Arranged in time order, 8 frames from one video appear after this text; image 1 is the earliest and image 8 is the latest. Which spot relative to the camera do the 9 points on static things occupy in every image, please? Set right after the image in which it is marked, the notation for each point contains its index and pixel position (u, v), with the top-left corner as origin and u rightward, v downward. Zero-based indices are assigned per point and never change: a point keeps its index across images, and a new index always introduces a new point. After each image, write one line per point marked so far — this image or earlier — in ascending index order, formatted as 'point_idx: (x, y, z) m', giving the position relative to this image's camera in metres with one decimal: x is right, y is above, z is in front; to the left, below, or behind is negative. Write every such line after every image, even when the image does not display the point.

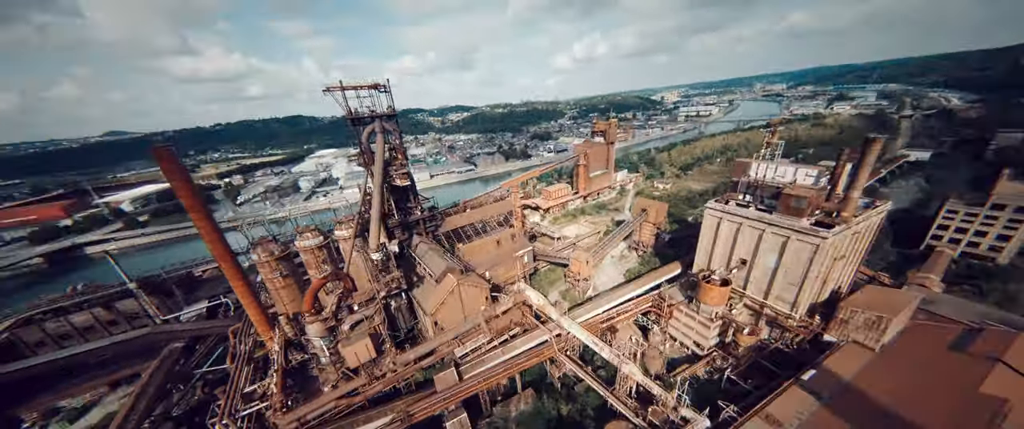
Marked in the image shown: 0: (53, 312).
0: (-29.5, -6.1, +19.3) m
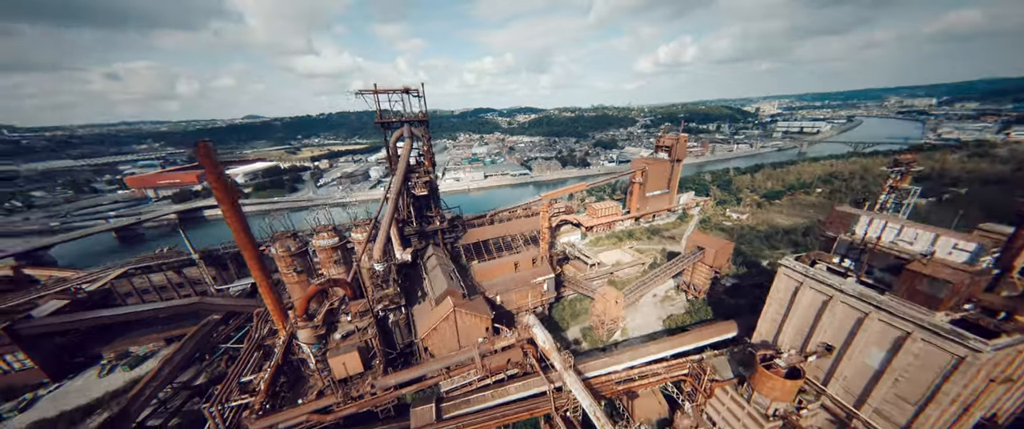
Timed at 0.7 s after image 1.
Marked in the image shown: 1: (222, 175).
0: (-28.5, -4.1, +22.9) m
1: (-15.8, +2.1, +15.9) m
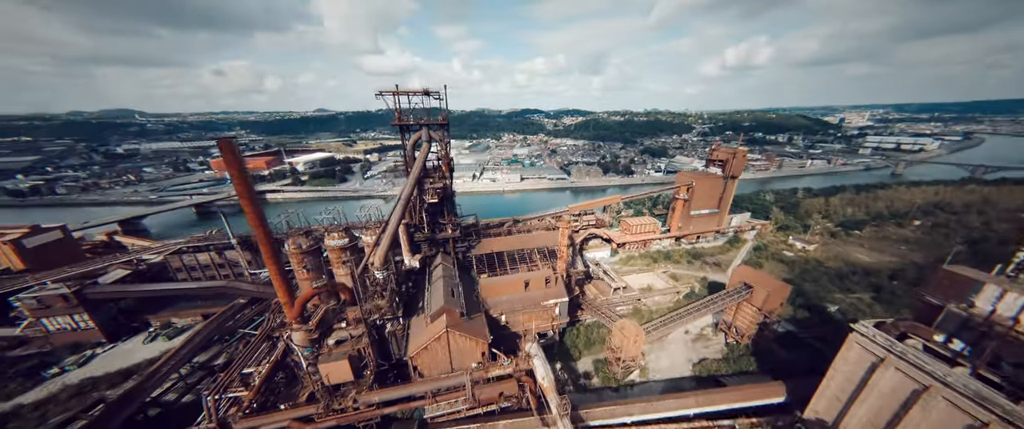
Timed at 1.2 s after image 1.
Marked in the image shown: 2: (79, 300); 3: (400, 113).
0: (-27.2, -2.8, +25.2) m
1: (-15.1, +2.5, +16.5) m
2: (-28.0, -5.5, +19.3) m
3: (-8.1, +6.7, +19.8) m
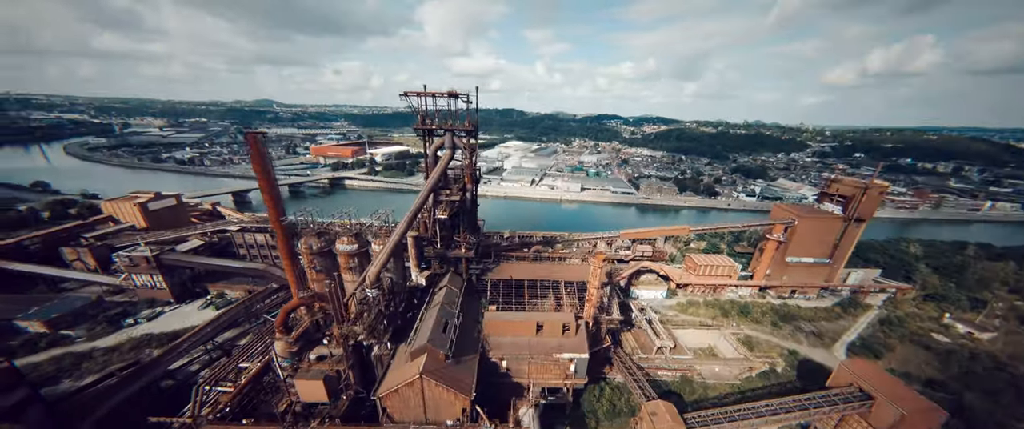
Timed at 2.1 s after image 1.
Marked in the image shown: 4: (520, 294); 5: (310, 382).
0: (-24.3, -1.1, +28.0) m
1: (-13.8, +2.8, +16.8) m
2: (-26.6, -3.7, +22.4) m
3: (-5.8, +6.1, +18.5) m
4: (+0.4, -4.9, +18.5) m
5: (-8.9, -7.3, +13.0) m
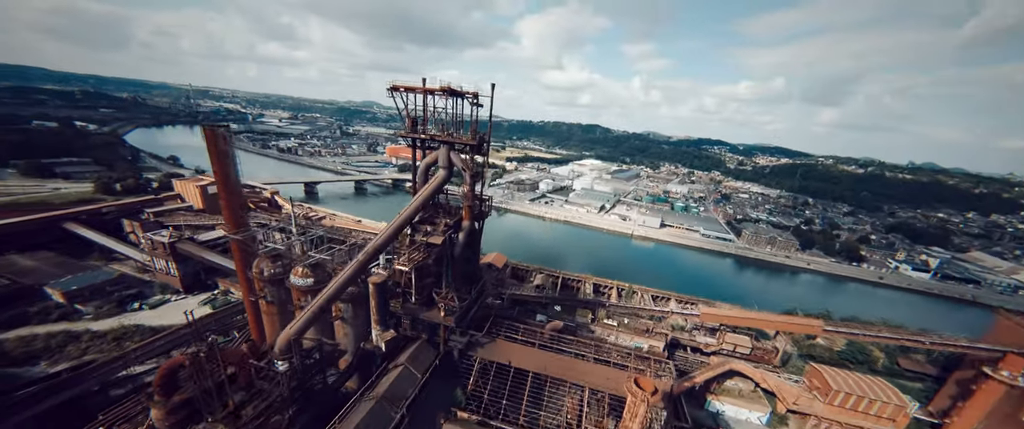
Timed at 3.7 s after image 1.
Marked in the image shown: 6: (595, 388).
0: (-21.0, -0.8, +27.0) m
1: (-13.1, +2.3, +13.7) m
2: (-25.0, -2.6, +22.1) m
3: (-4.5, +4.2, +13.5) m
4: (-0.2, -7.6, +11.7) m
5: (-10.8, -8.2, +8.6) m
6: (+3.8, -7.6, +12.0) m
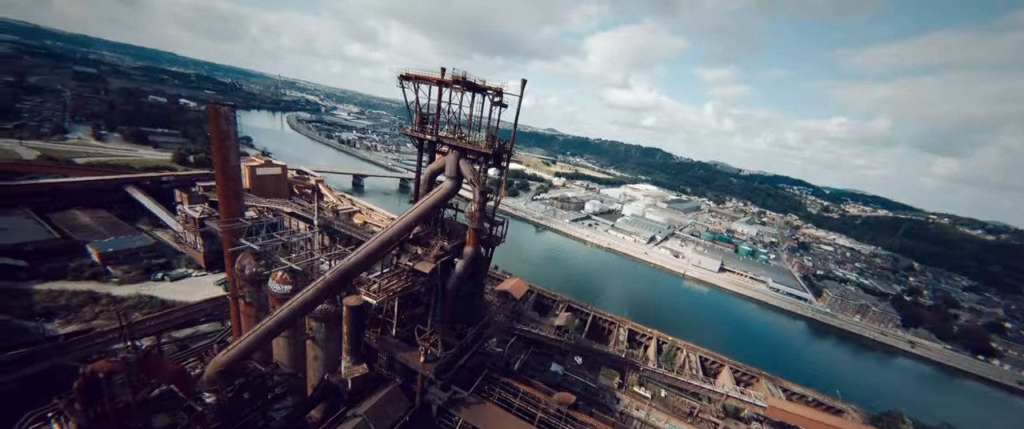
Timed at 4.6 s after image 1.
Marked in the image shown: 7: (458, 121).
0: (-18.4, +0.1, +26.8) m
1: (-12.0, +2.8, +12.6) m
2: (-23.3, -0.9, +22.5) m
3: (-3.4, +3.5, +11.1) m
4: (-1.1, -8.6, +8.4) m
5: (-12.0, -7.7, +6.8) m
6: (+2.8, -9.2, +8.0) m
7: (-2.2, +3.7, +11.9) m
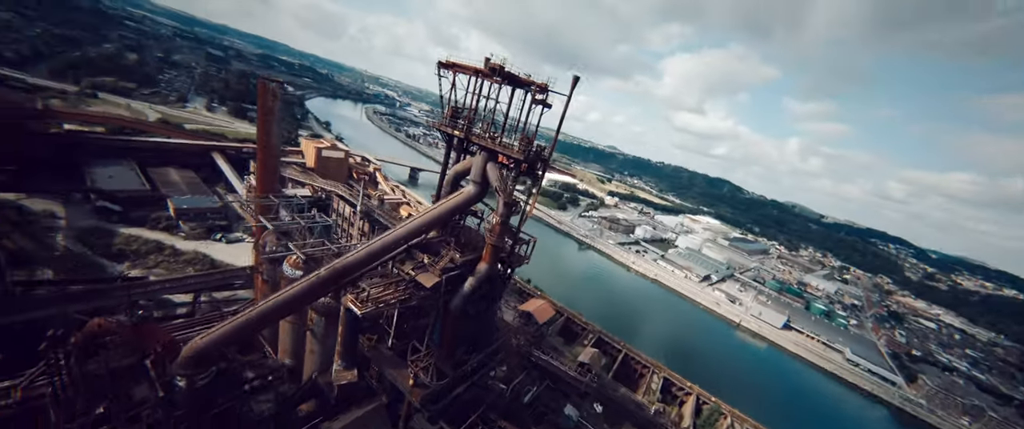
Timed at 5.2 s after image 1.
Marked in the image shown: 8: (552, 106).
0: (-14.8, +1.5, +27.8) m
1: (-10.4, +3.7, +12.8) m
2: (-20.4, +1.4, +24.3) m
3: (-2.0, +3.3, +10.0) m
4: (-2.1, -9.0, +6.7) m
5: (-12.8, -6.4, +6.9) m
6: (+1.6, -10.1, +5.8) m
7: (-0.7, +3.2, +10.6) m
8: (+1.7, +4.3, +12.1) m
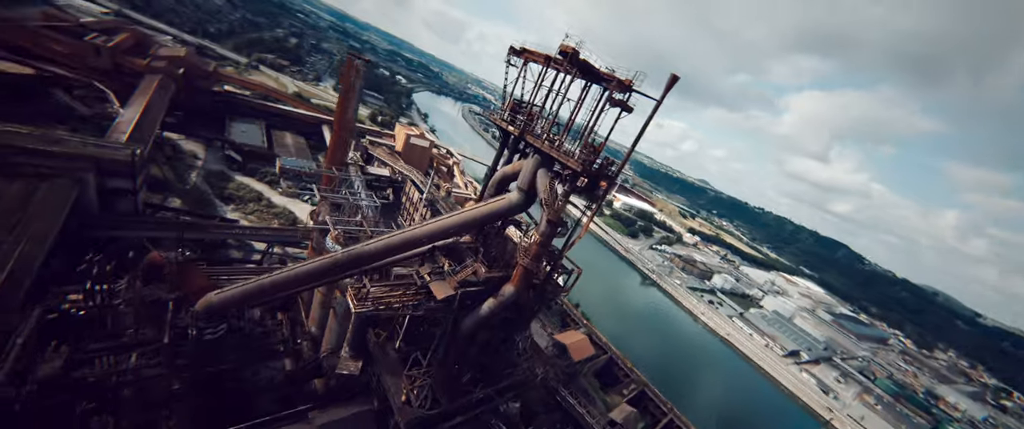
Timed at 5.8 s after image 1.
0: (-8.8, +2.8, +28.9) m
1: (-7.4, +4.9, +13.3) m
2: (-14.9, +4.0, +26.8) m
3: (-0.1, +2.9, +8.7) m
4: (-3.4, -8.9, +5.5) m
5: (-13.1, -4.2, +8.1) m
6: (-0.4, -10.7, +3.7) m
7: (+1.3, +2.5, +9.1) m
8: (+4.1, +3.0, +9.9) m
